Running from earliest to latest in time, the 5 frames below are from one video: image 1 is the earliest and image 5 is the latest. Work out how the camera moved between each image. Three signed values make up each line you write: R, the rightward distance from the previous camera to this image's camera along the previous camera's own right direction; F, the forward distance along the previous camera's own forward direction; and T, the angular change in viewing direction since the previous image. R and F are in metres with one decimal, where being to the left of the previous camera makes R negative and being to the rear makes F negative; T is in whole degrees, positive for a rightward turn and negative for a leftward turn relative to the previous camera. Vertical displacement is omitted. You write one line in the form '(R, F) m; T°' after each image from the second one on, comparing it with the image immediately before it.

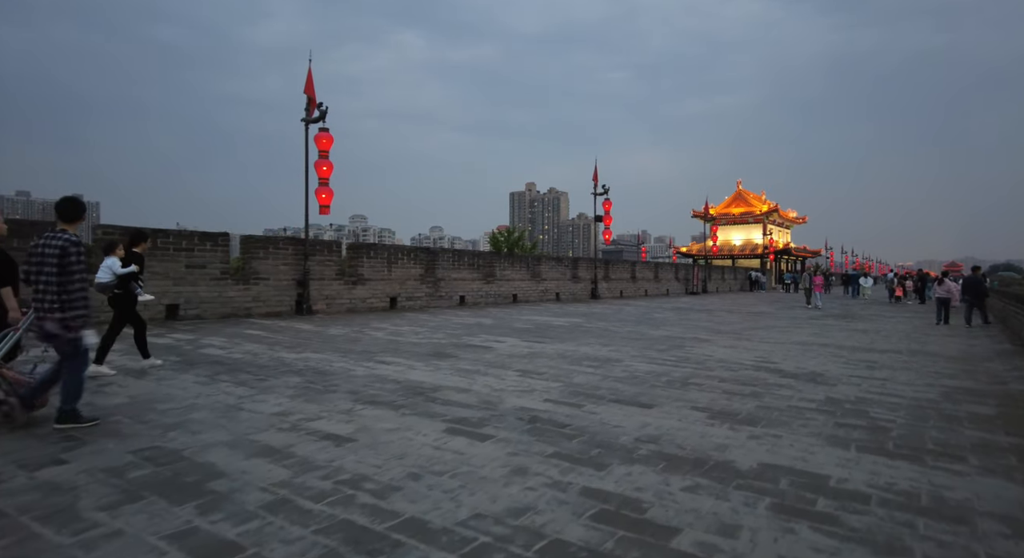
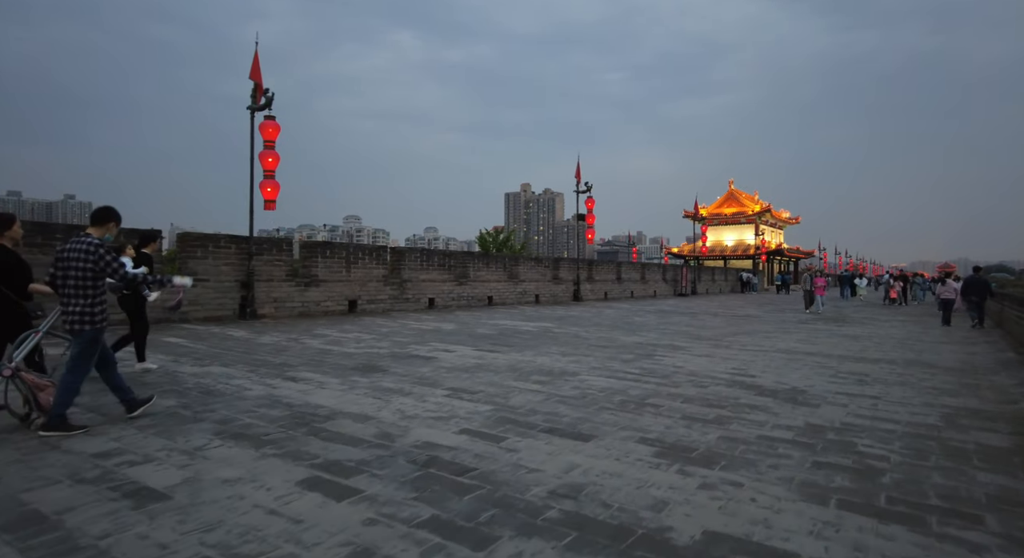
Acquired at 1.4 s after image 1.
(+0.6, +1.0) m; 0°
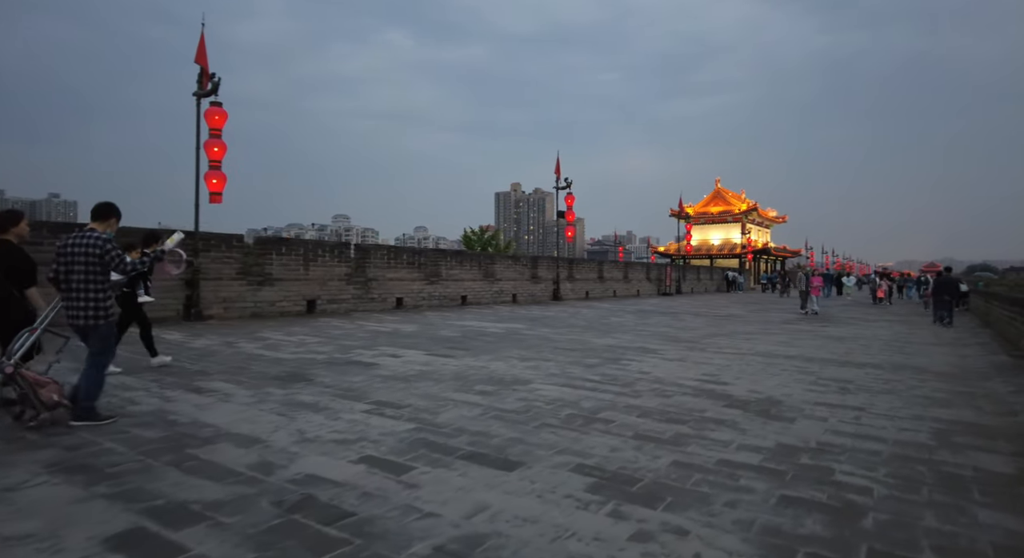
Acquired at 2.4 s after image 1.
(+0.5, +0.7) m; +1°
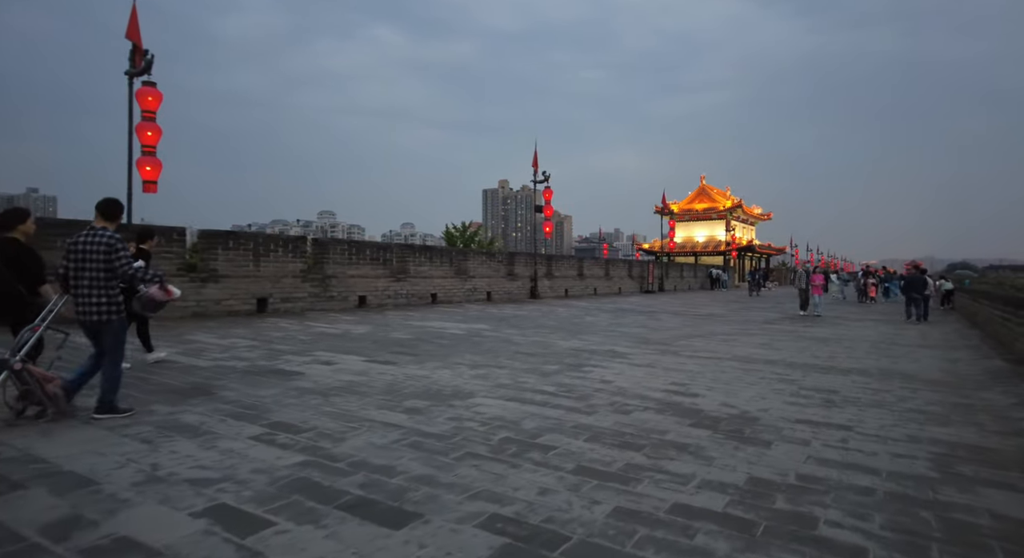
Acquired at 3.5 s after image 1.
(+0.4, +0.8) m; +1°
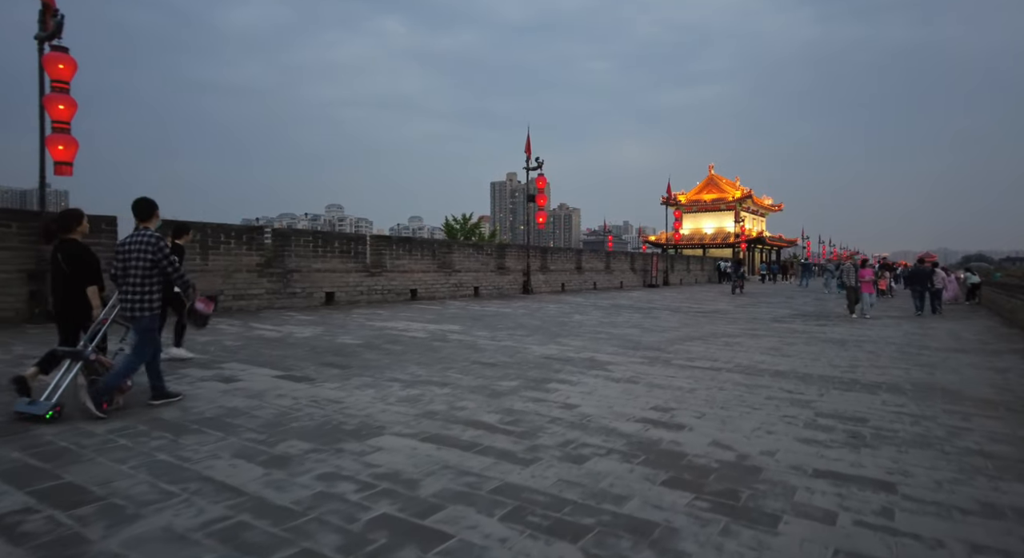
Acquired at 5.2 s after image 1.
(+0.6, +1.3) m; -1°
